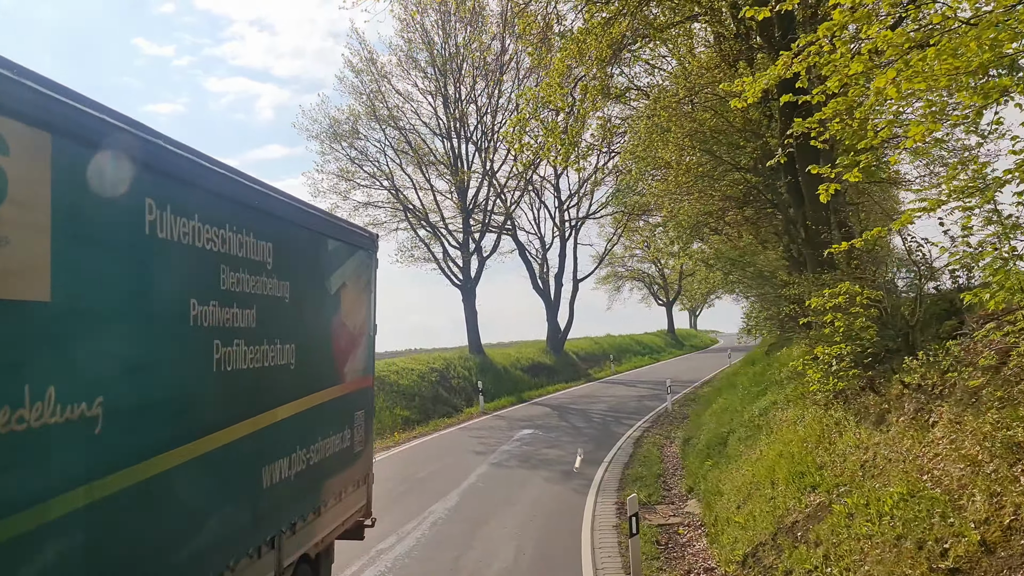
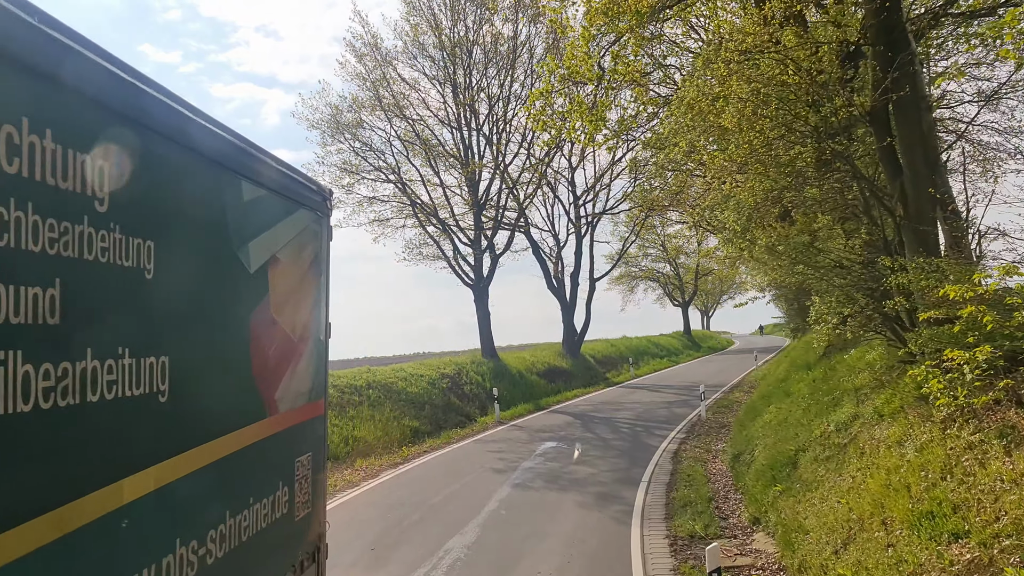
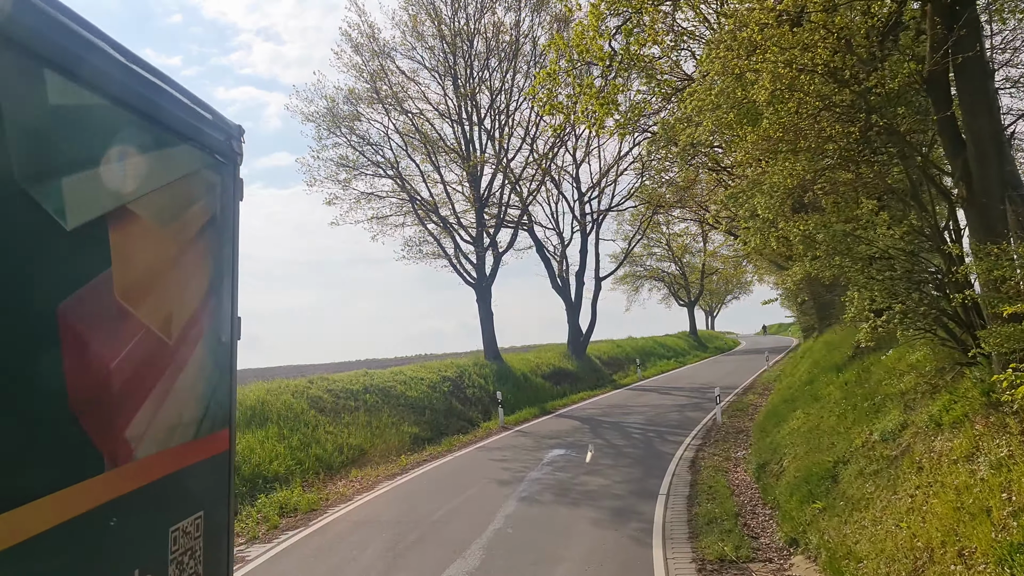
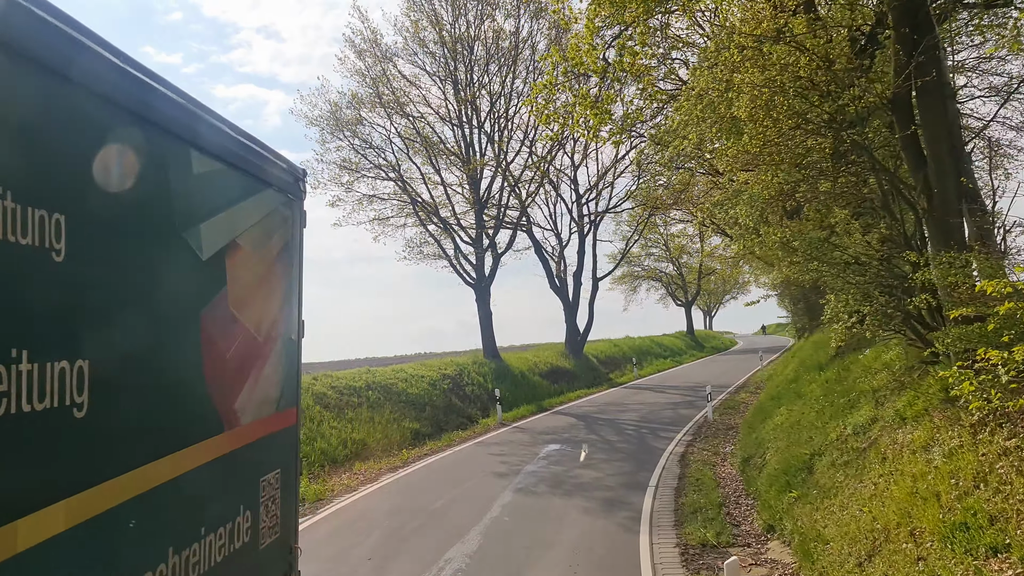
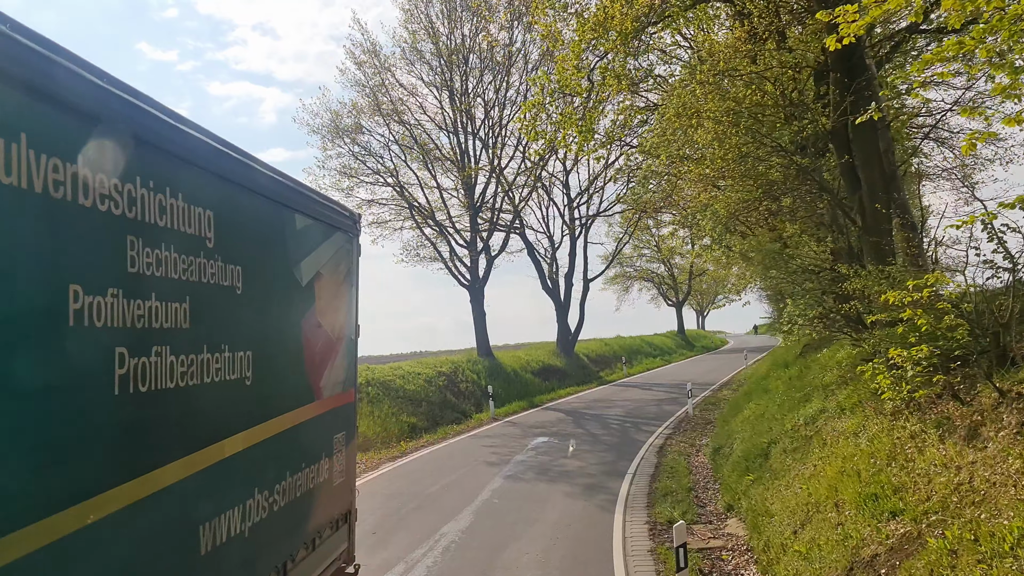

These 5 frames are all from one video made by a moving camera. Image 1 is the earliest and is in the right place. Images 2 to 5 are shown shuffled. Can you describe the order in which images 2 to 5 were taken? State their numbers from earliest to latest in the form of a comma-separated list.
5, 2, 4, 3
